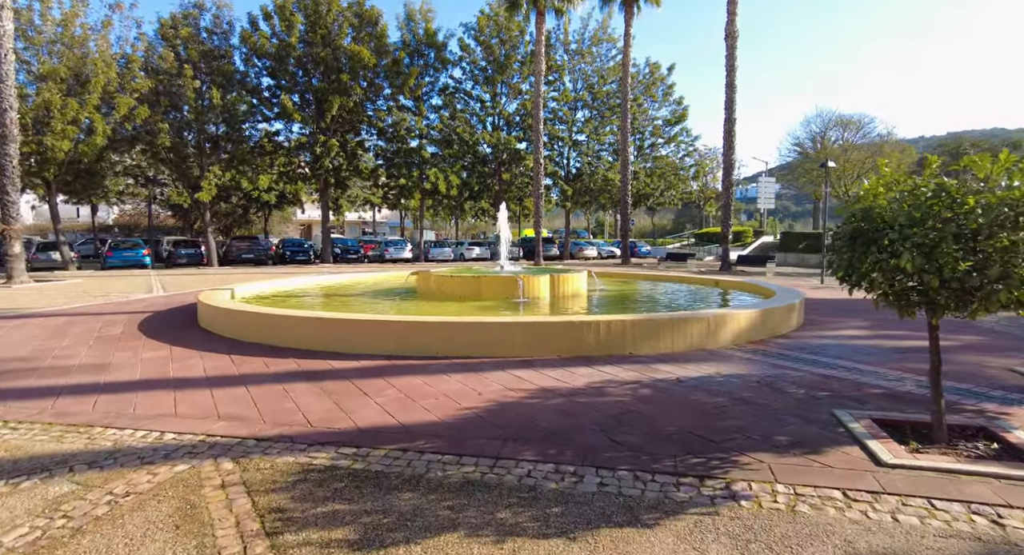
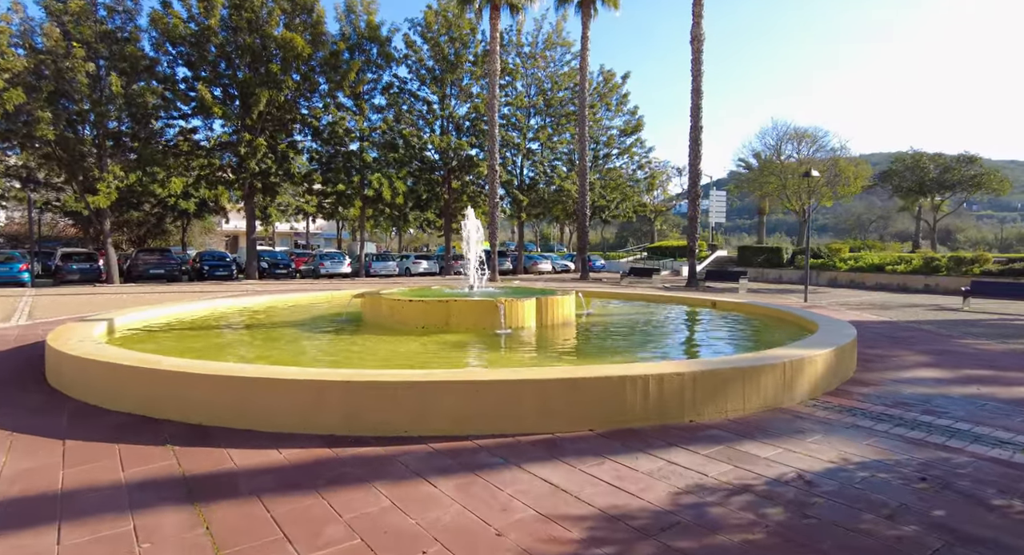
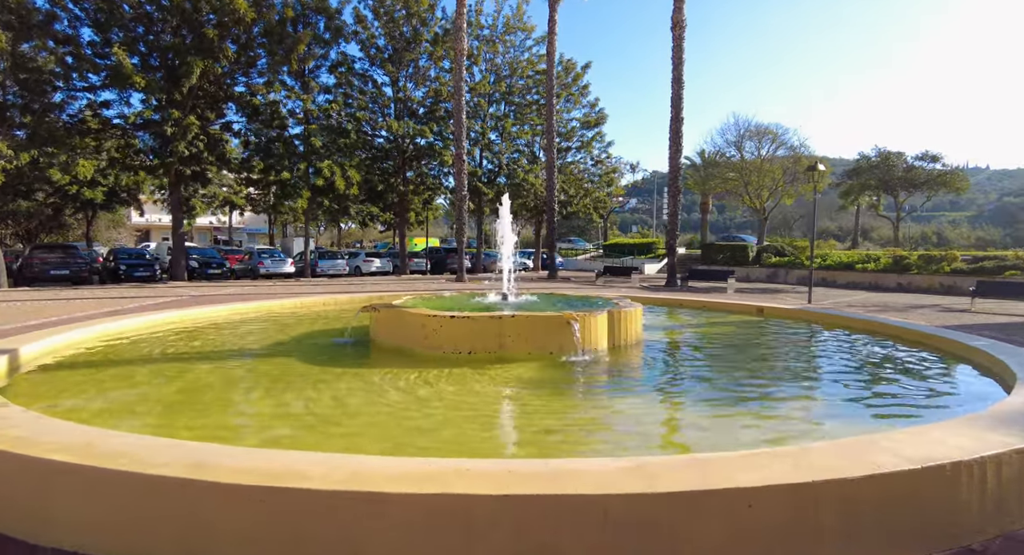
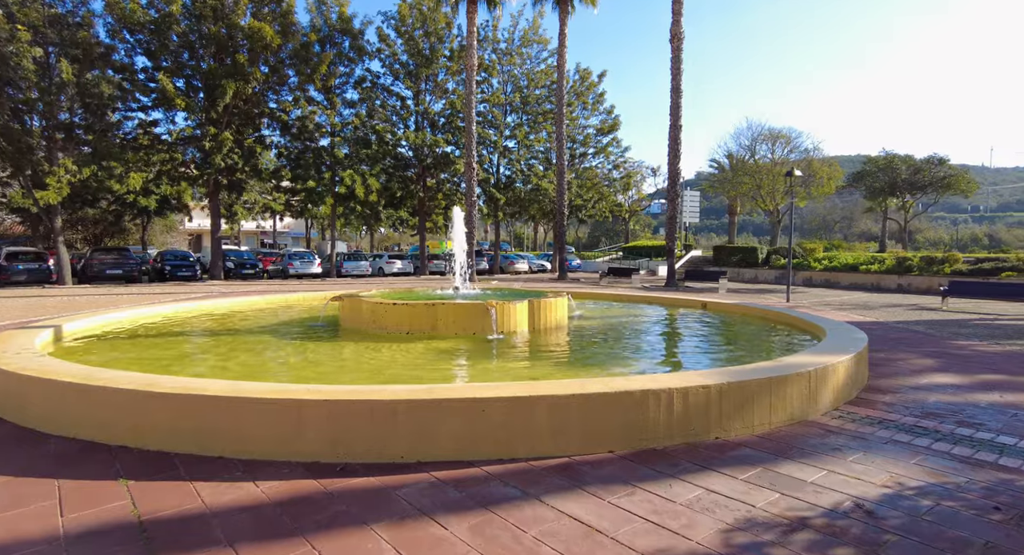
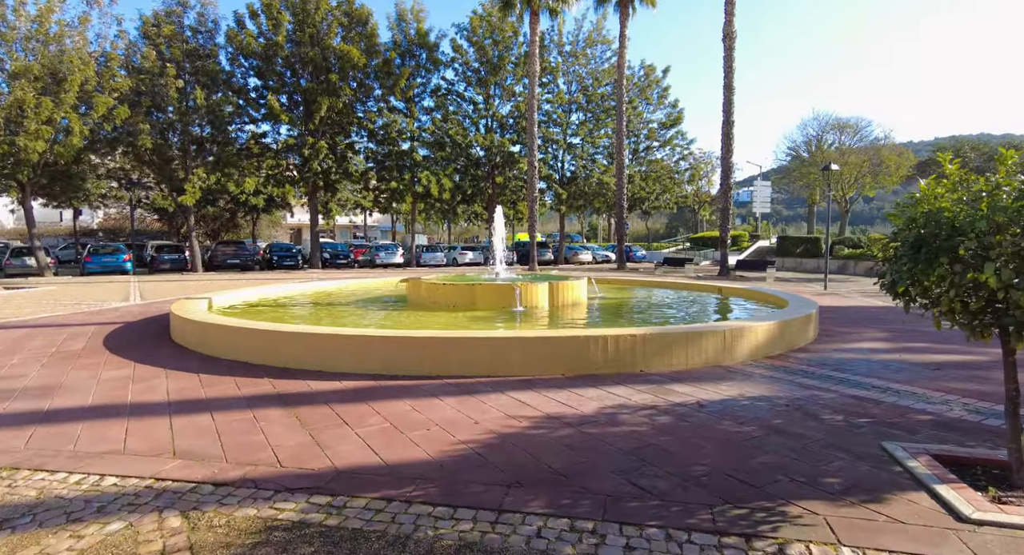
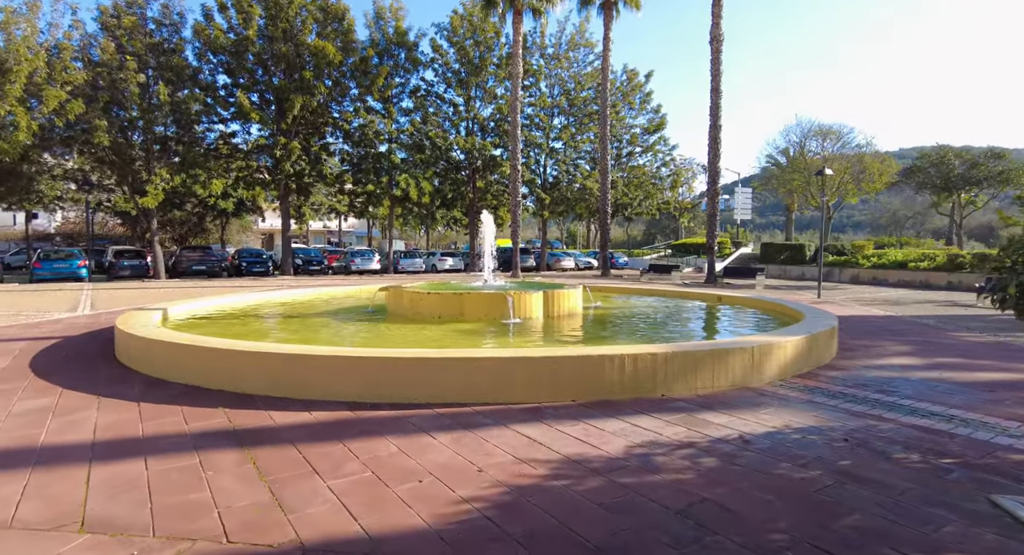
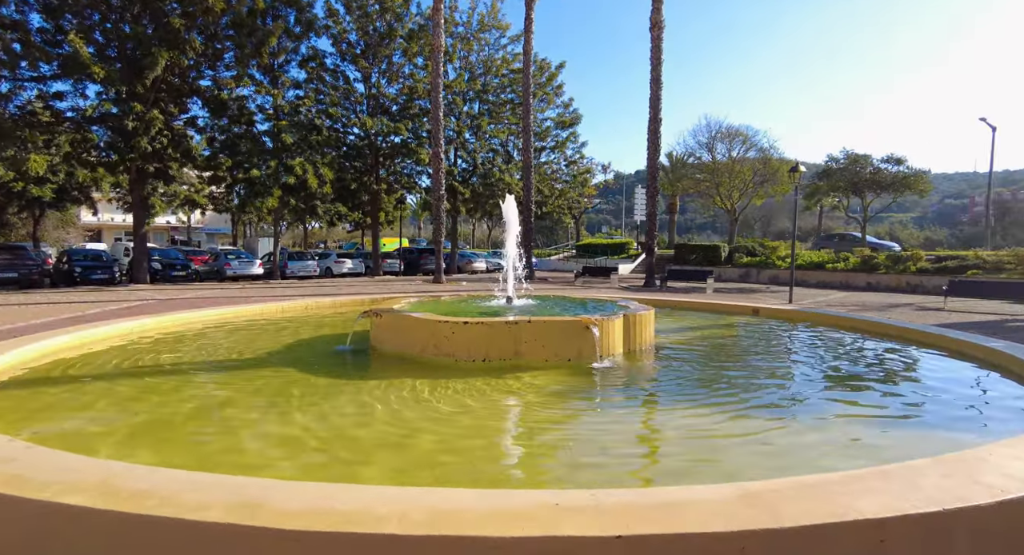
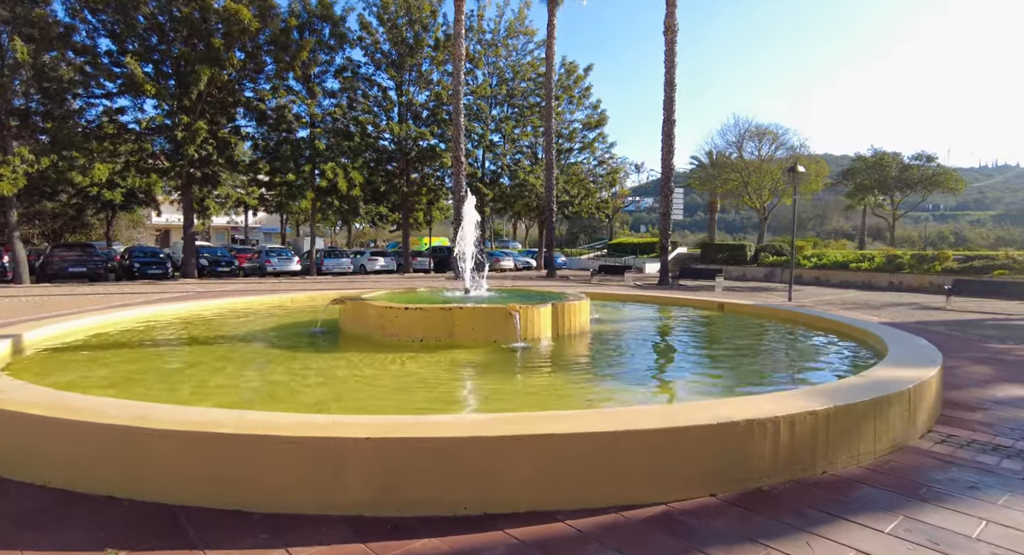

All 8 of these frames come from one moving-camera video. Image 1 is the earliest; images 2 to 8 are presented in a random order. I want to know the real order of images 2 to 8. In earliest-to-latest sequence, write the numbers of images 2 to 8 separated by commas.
5, 6, 2, 4, 8, 3, 7
